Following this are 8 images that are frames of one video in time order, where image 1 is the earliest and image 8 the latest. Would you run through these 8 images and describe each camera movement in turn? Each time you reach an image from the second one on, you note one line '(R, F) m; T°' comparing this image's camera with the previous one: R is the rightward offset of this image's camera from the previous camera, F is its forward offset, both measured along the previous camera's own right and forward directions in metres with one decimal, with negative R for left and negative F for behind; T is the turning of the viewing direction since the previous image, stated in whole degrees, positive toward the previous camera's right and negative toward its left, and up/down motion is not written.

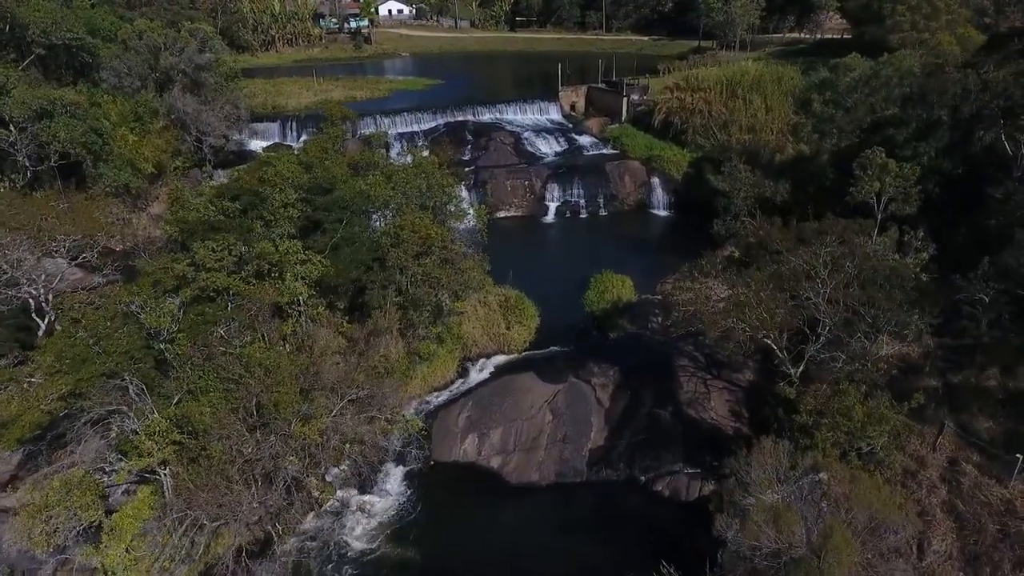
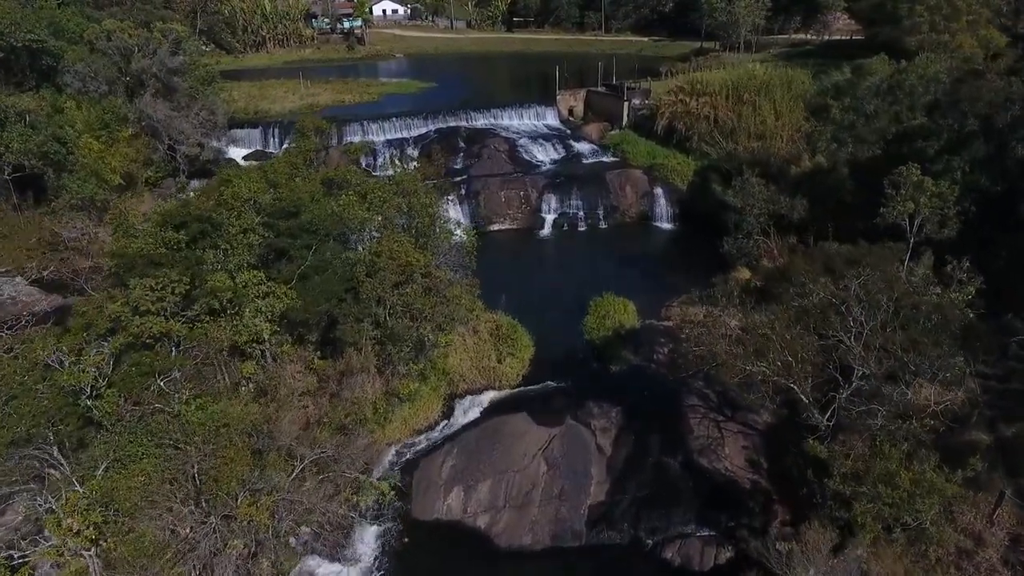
(+0.2, +2.1) m; 0°
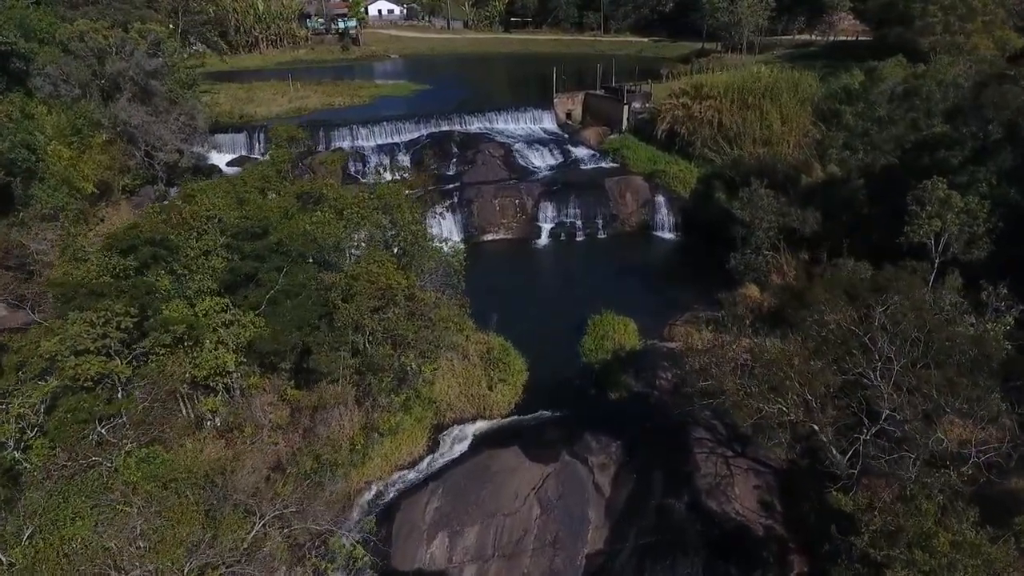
(+0.2, +1.5) m; 0°
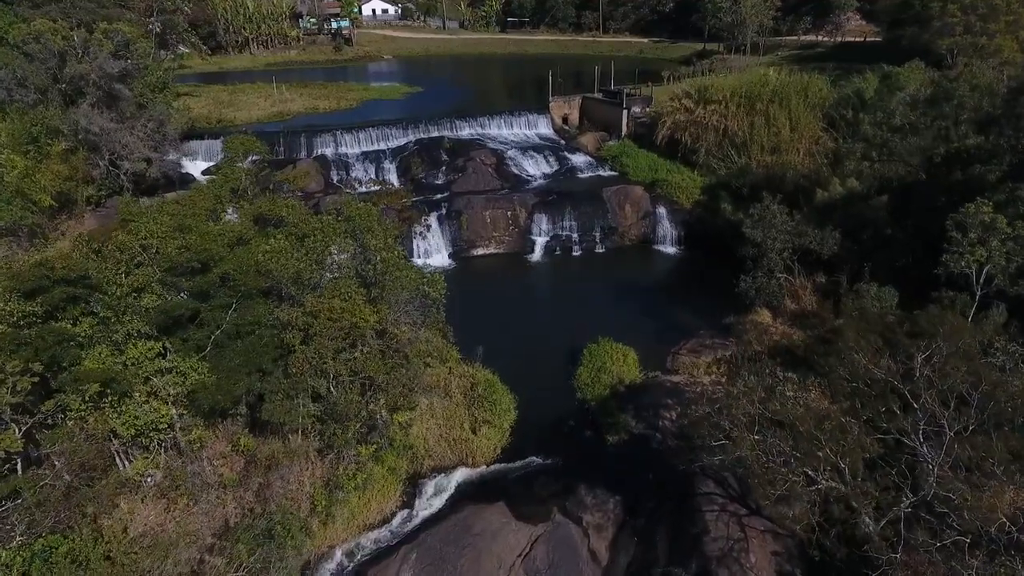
(+0.3, +2.0) m; 0°
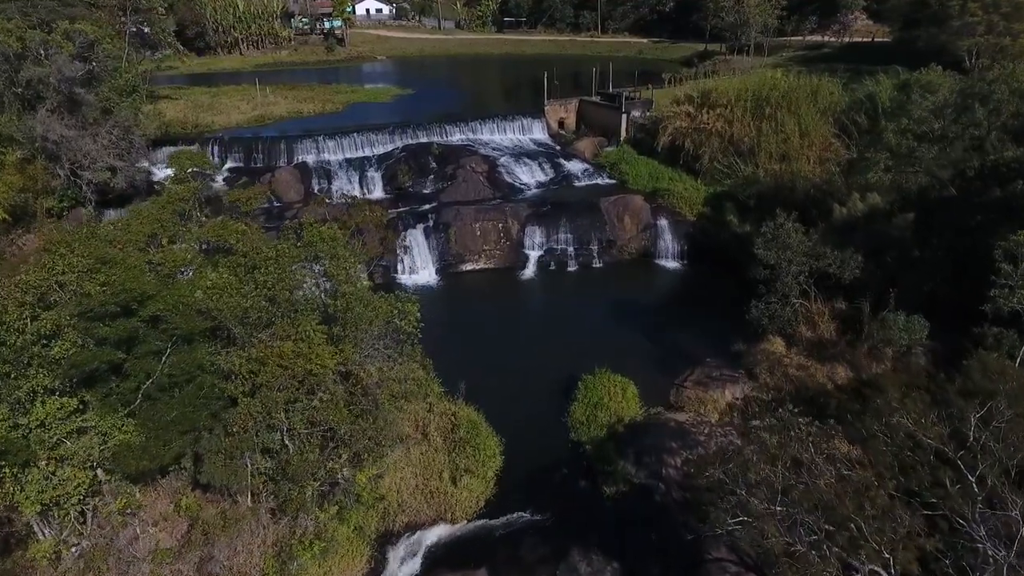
(+0.3, +1.9) m; 0°
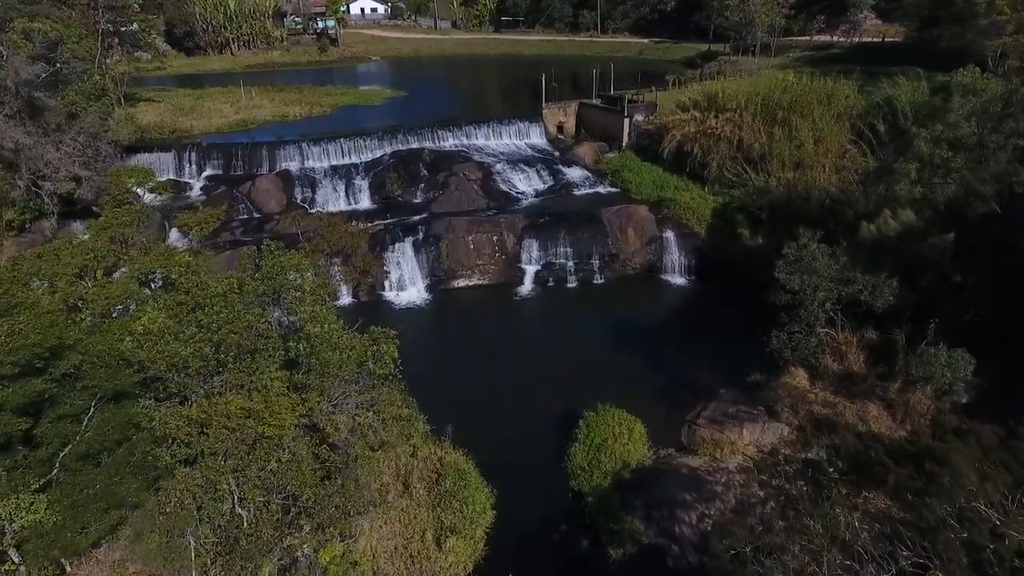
(+0.1, +1.8) m; 0°
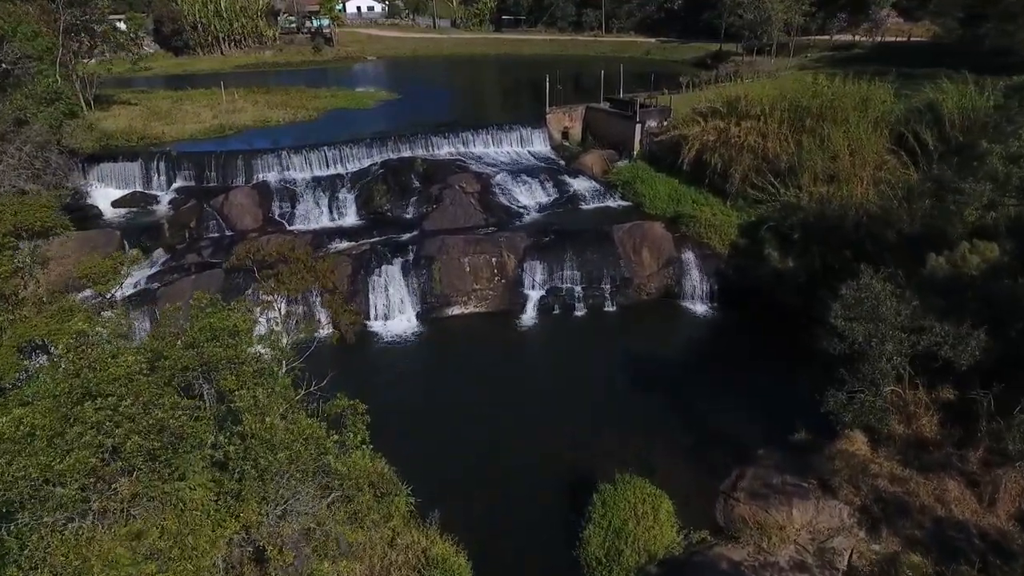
(0.0, +2.8) m; 0°
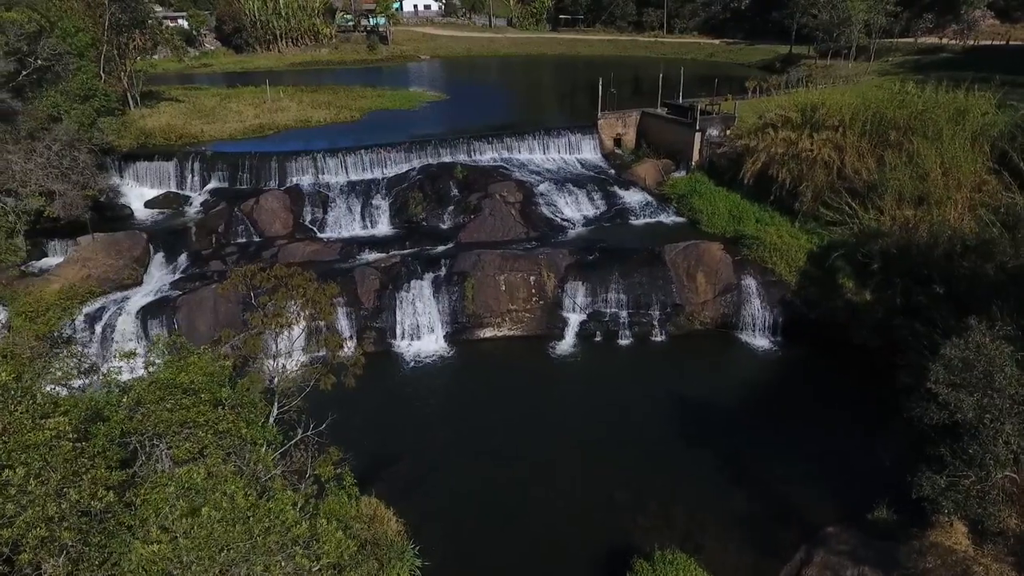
(+0.4, +1.9) m; -5°
